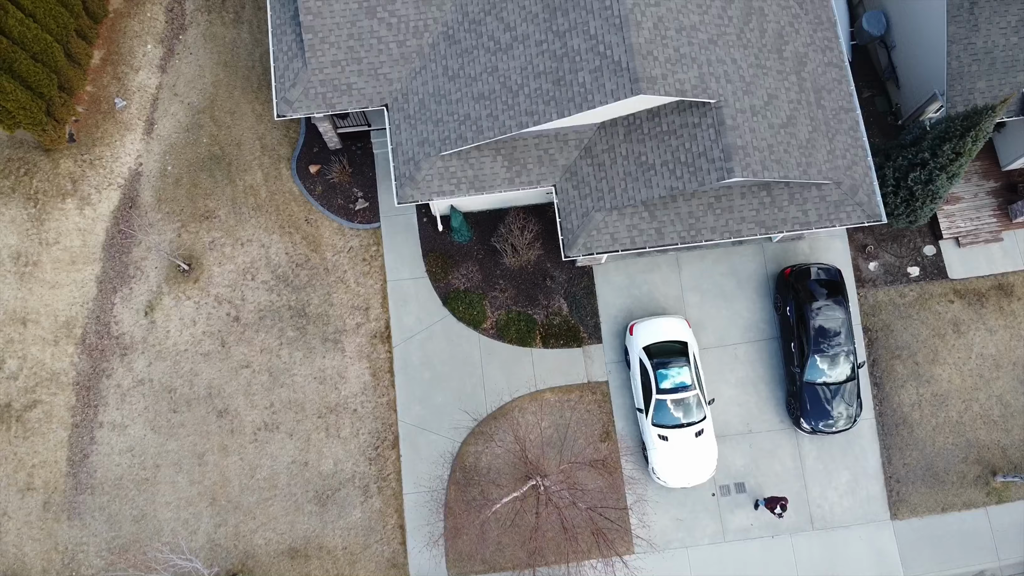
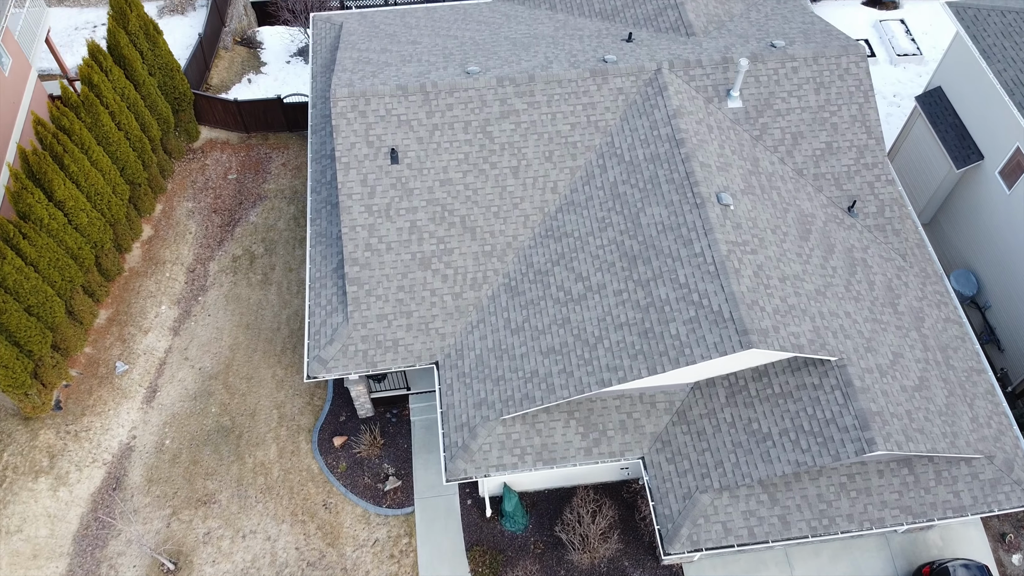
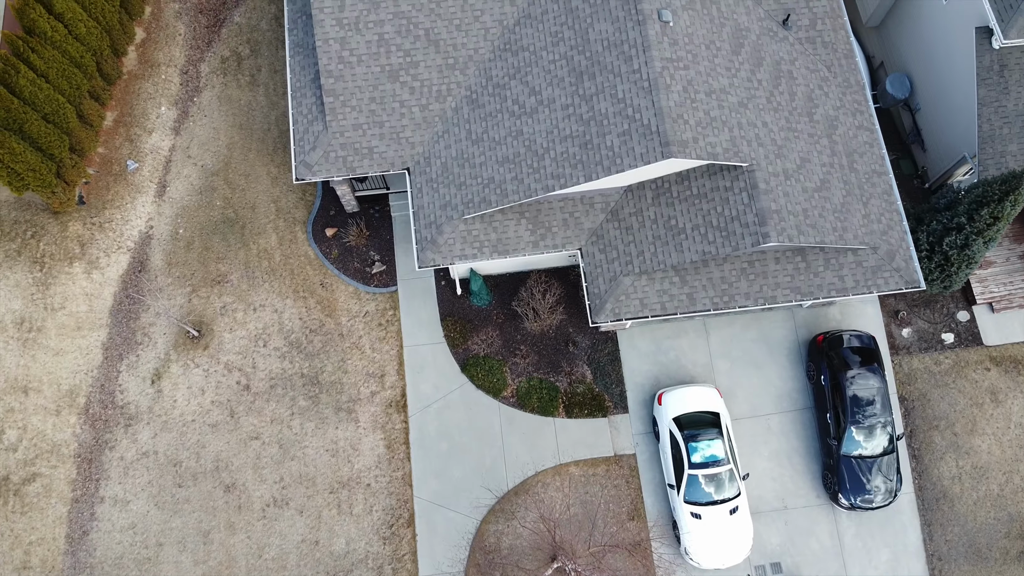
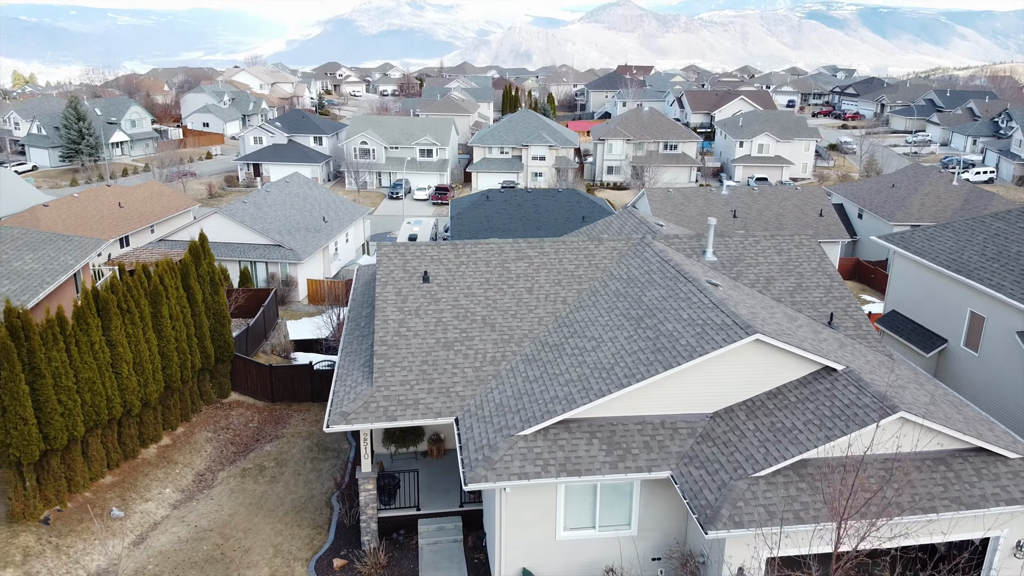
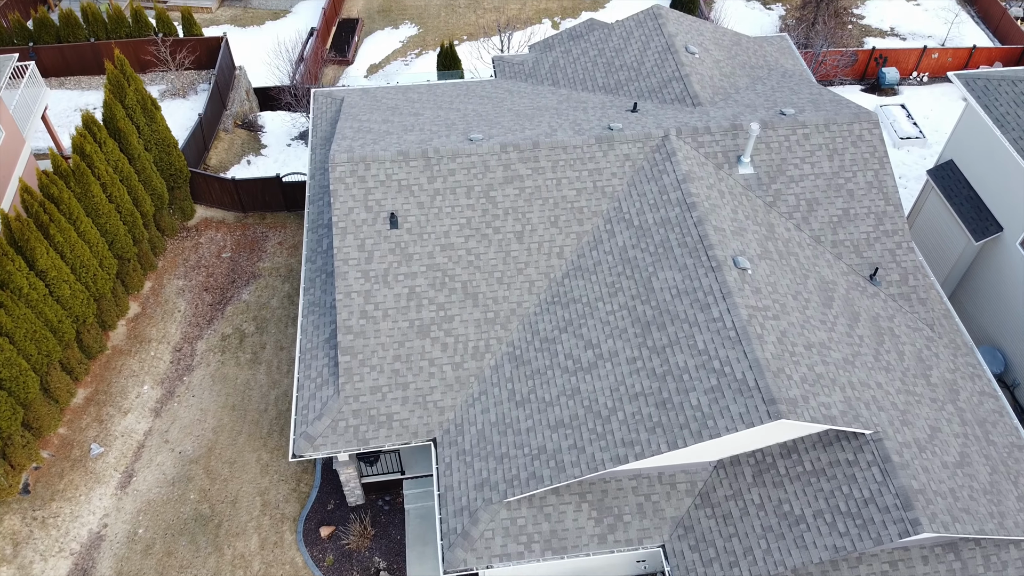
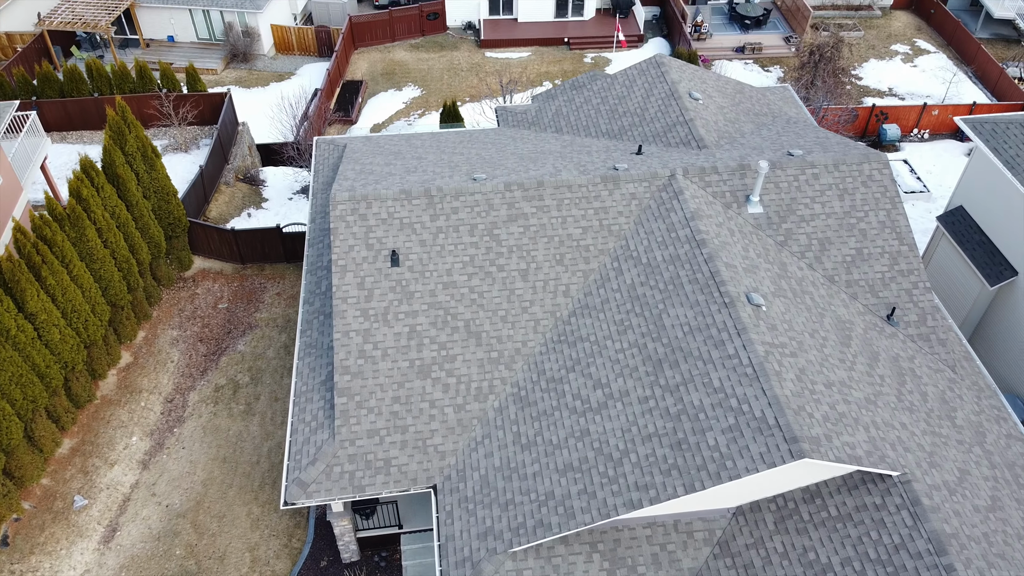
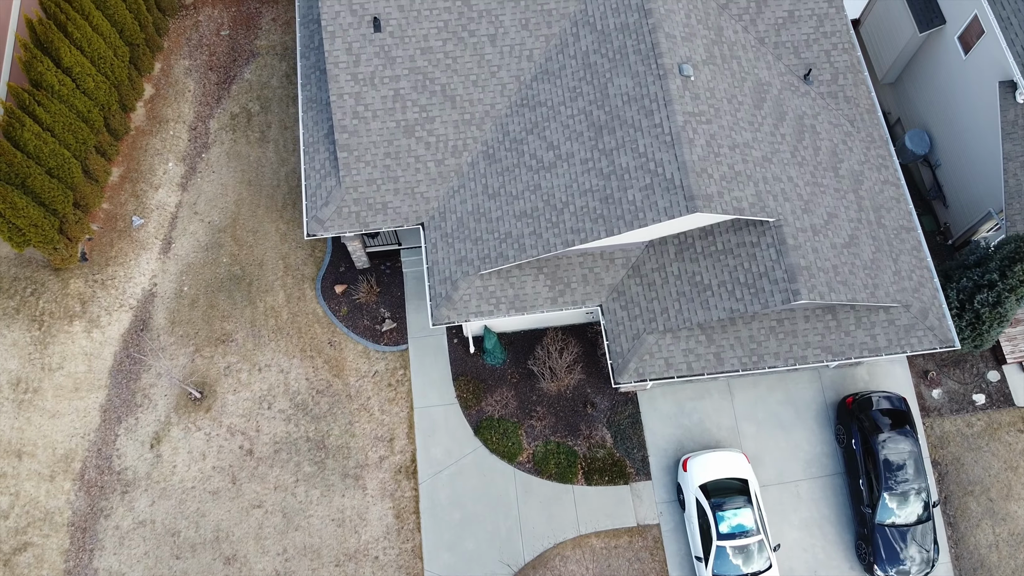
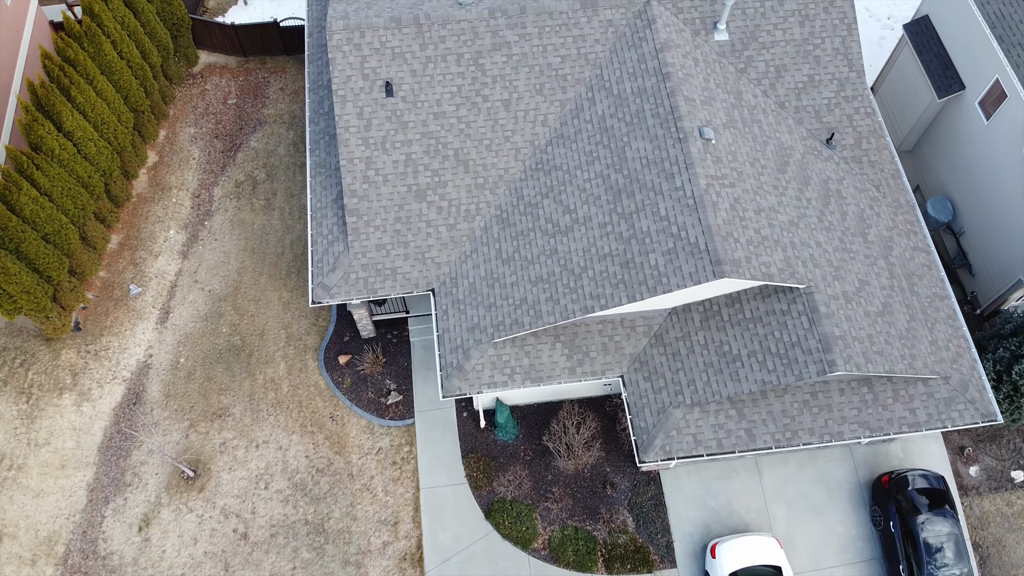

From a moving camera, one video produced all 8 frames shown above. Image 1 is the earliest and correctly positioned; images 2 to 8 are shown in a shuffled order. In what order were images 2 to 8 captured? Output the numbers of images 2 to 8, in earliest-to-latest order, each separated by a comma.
3, 7, 8, 2, 5, 6, 4
